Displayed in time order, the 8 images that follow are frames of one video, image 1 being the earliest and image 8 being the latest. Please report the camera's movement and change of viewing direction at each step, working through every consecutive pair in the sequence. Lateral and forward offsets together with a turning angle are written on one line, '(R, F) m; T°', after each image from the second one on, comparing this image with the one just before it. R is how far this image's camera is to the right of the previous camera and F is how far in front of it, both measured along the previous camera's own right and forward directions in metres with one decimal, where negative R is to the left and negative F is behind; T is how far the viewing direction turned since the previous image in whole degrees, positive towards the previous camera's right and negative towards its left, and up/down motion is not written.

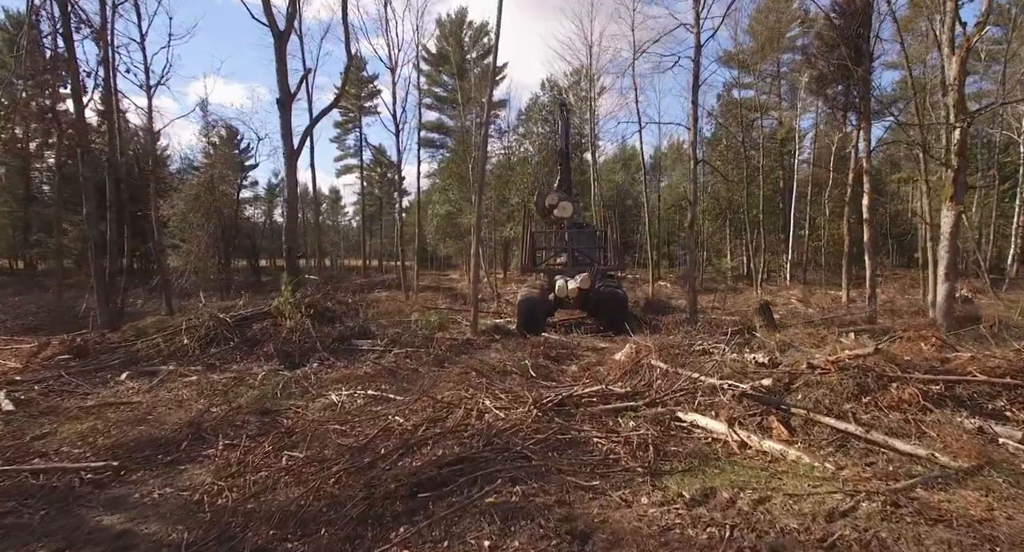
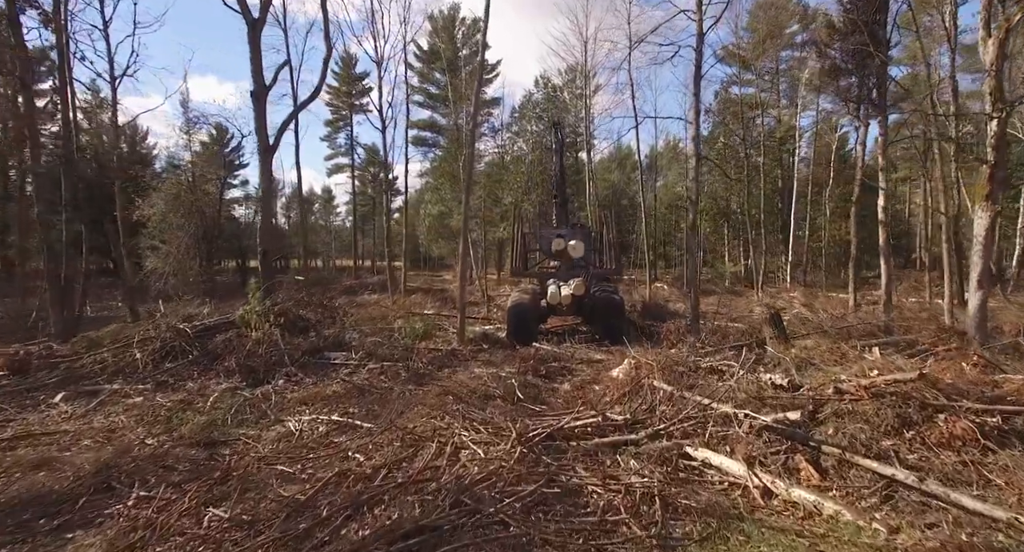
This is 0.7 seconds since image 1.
(+0.1, +0.7) m; 0°
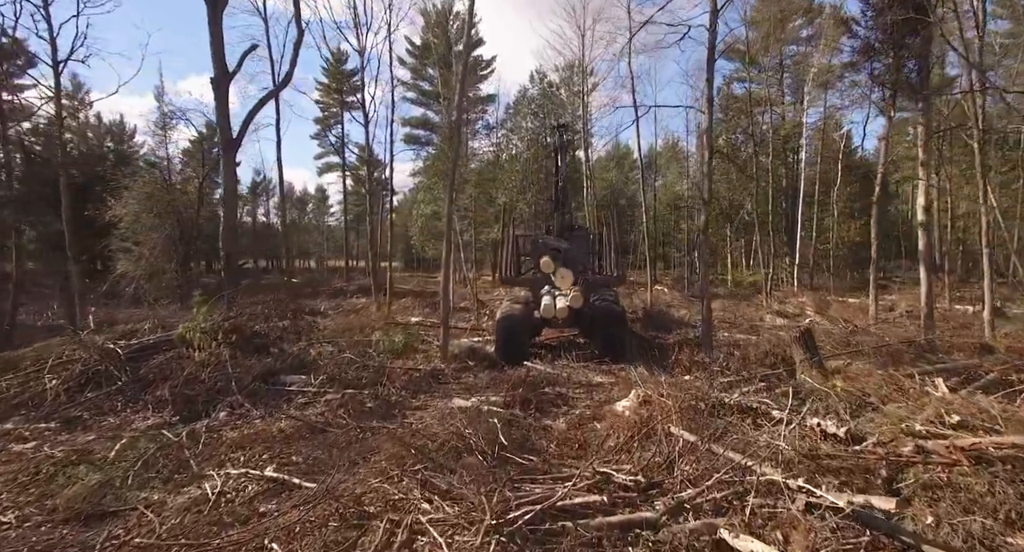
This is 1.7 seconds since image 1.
(+0.1, +1.1) m; 0°
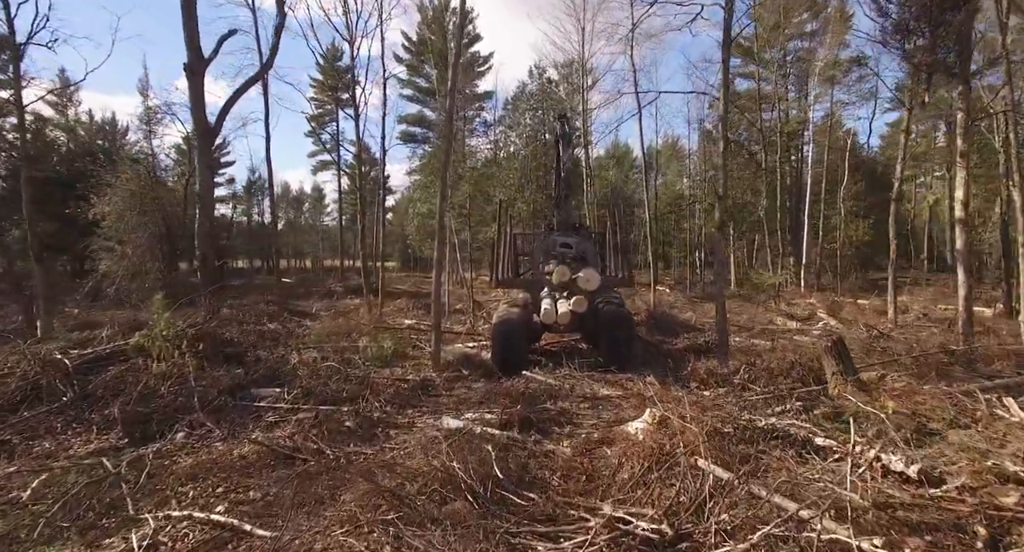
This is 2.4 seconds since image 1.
(0.0, +0.7) m; 0°
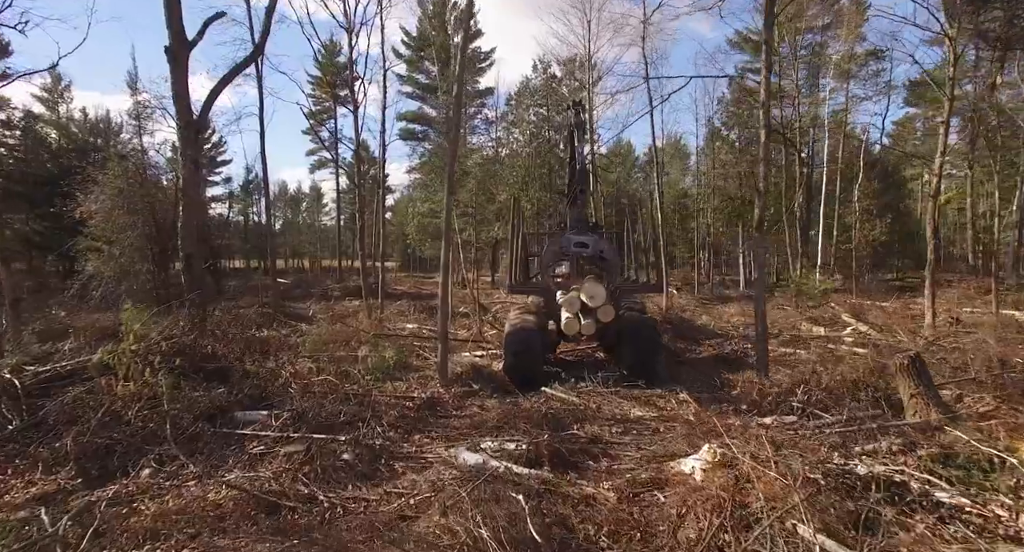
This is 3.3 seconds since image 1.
(-0.2, +0.8) m; 0°
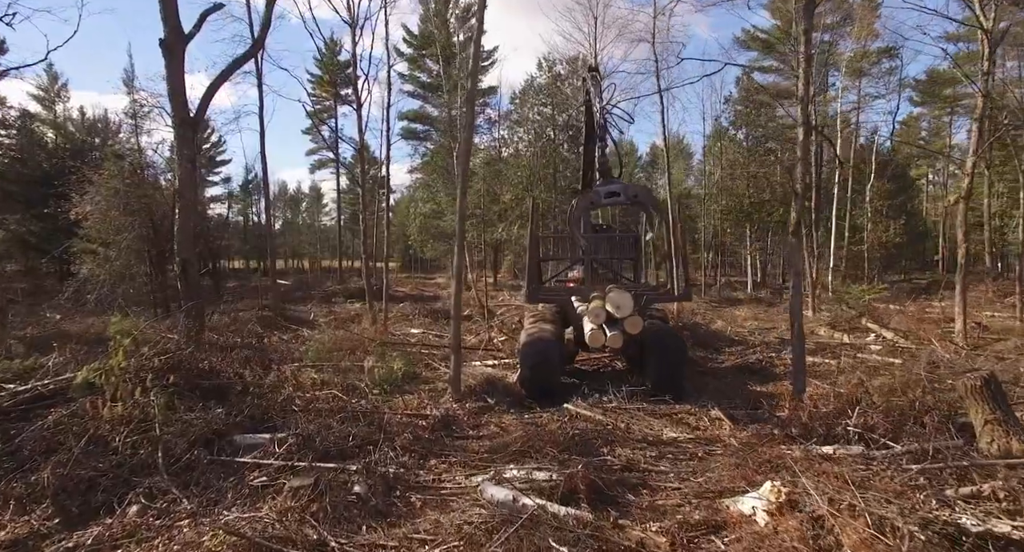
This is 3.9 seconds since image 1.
(-0.2, +0.5) m; 0°
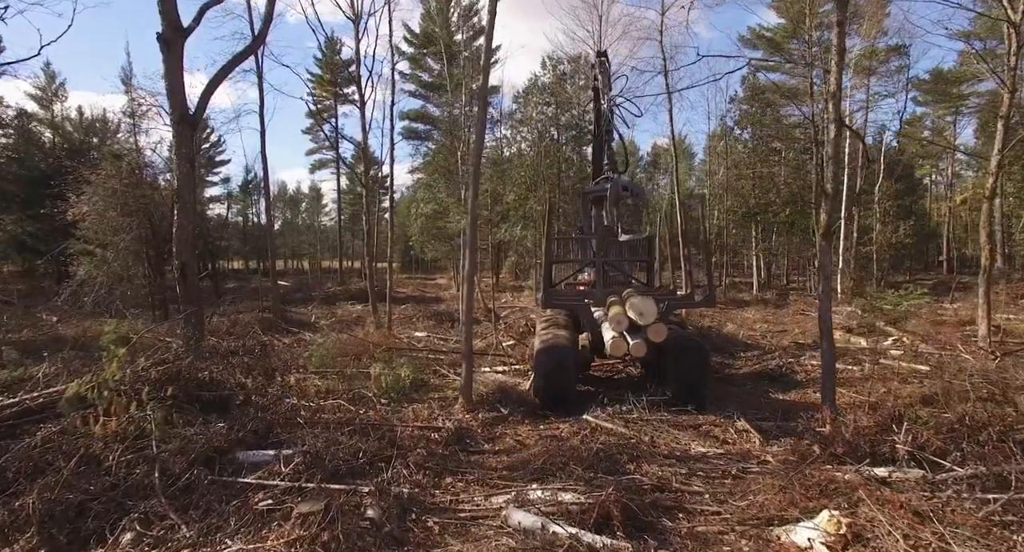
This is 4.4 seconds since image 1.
(-0.2, +0.3) m; 0°
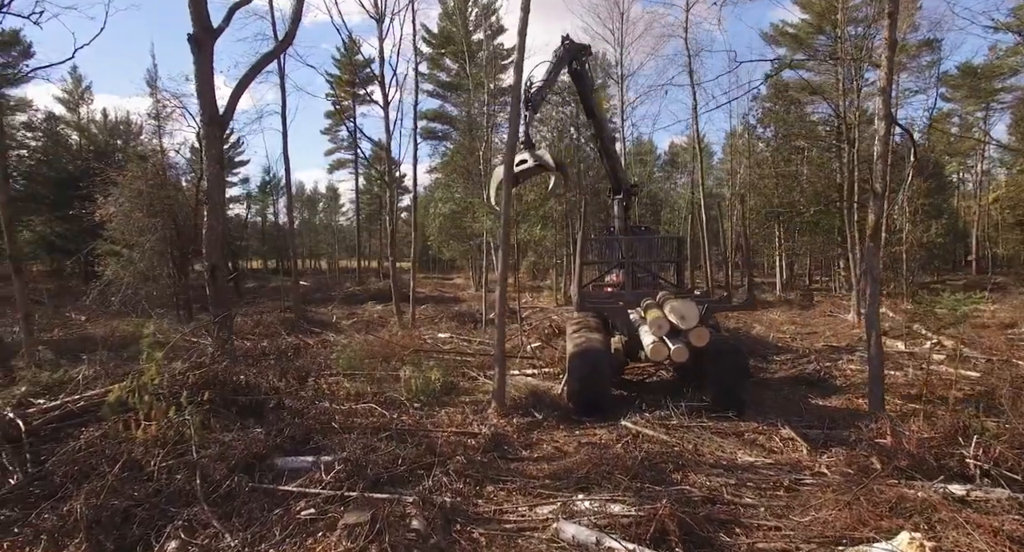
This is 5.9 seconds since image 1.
(-0.2, +0.1) m; -1°
